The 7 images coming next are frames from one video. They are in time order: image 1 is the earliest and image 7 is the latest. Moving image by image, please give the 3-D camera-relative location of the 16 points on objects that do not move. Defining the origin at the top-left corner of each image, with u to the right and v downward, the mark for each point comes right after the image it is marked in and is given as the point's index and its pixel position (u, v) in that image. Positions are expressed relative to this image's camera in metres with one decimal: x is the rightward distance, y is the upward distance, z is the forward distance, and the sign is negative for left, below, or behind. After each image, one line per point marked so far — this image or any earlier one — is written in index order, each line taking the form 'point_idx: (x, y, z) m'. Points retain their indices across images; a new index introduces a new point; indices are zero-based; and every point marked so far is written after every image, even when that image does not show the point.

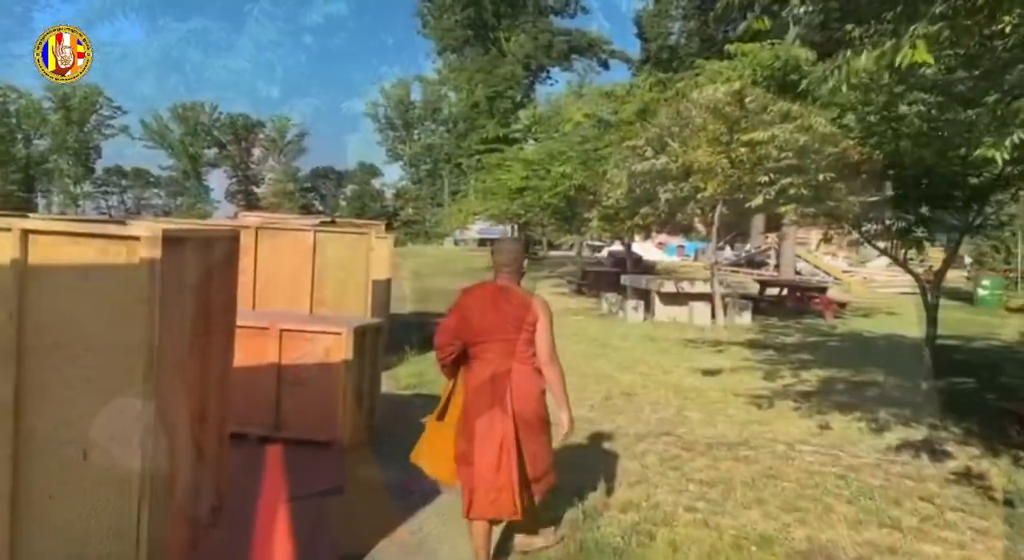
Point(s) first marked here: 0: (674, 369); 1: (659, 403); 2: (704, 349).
0: (+2.5, -1.4, +12.8) m
1: (+1.7, -1.4, +9.8) m
2: (+3.5, -1.3, +15.1) m
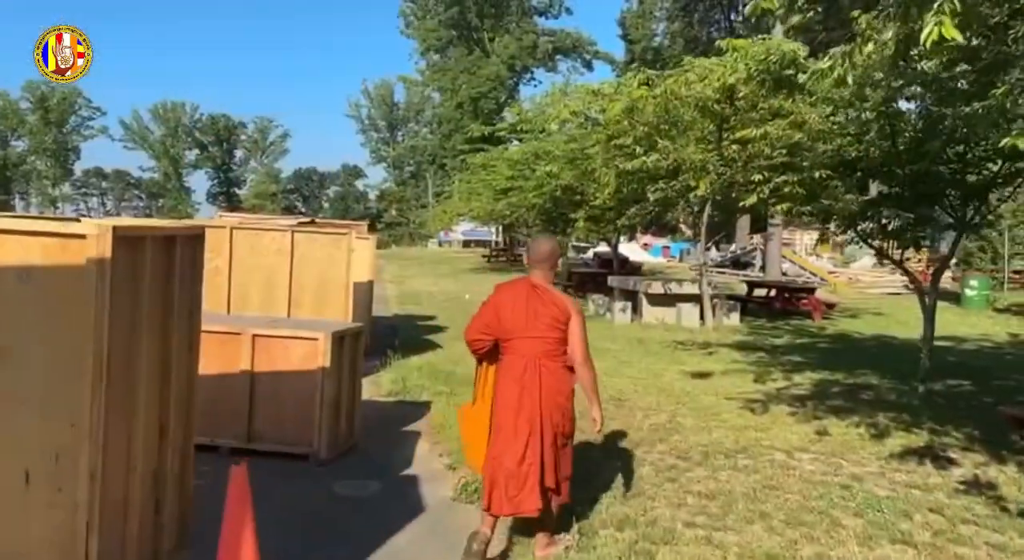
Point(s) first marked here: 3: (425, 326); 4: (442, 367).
0: (+2.3, -1.4, +12.4) m
1: (+1.6, -1.5, +9.4) m
2: (+3.2, -1.3, +14.8) m
3: (-1.8, -1.0, +17.5) m
4: (-1.0, -1.3, +11.8) m
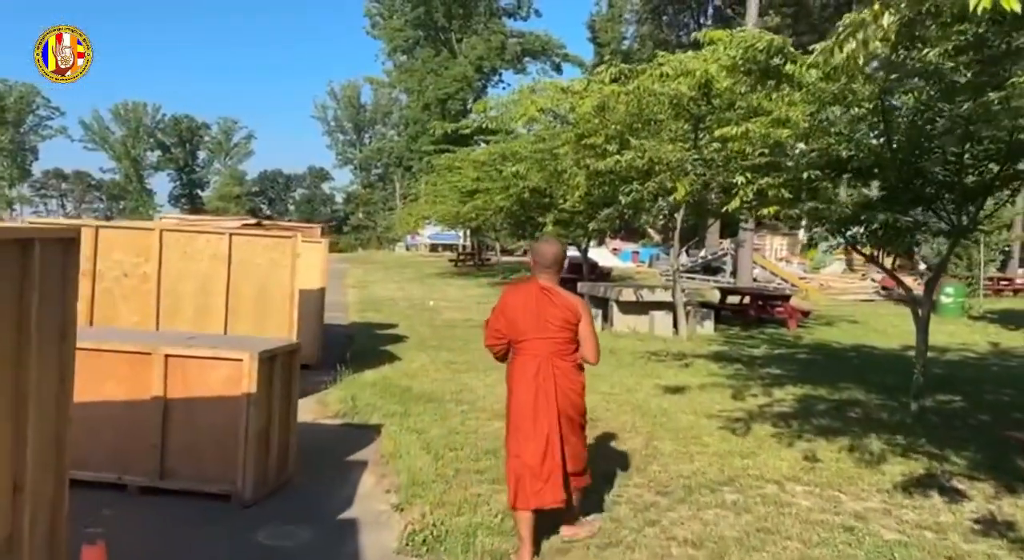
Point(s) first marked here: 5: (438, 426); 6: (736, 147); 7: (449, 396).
0: (+1.7, -1.5, +11.6) m
1: (+1.2, -1.6, +8.5) m
2: (+2.6, -1.4, +14.0) m
3: (-2.5, -1.1, +16.5) m
4: (-1.5, -1.4, +10.9) m
5: (-0.7, -1.5, +8.3) m
6: (+3.1, +1.8, +11.5) m
7: (-0.8, -1.4, +10.1) m
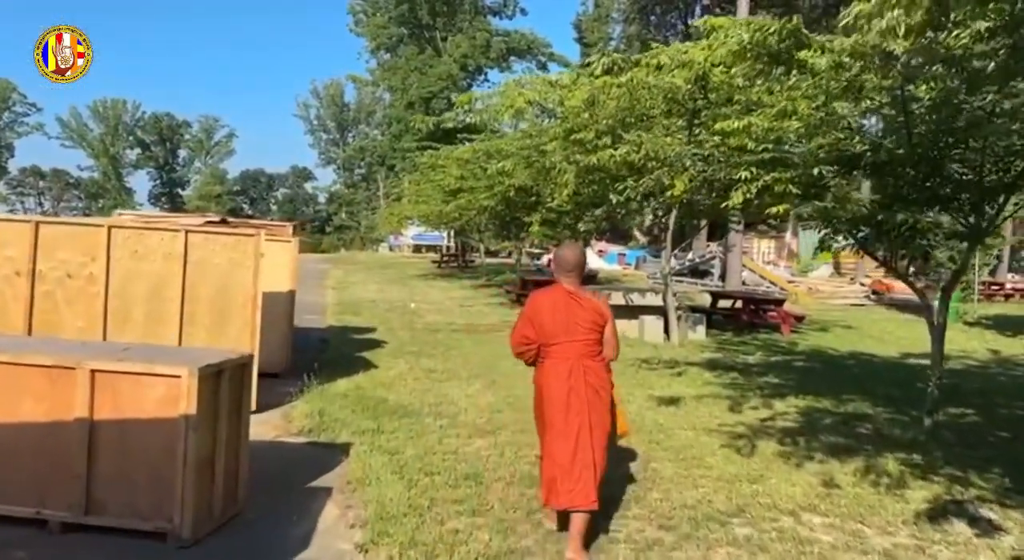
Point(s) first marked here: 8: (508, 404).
0: (+1.5, -1.5, +10.8) m
1: (+1.0, -1.6, +7.8) m
2: (+2.4, -1.5, +13.3) m
3: (-2.8, -1.1, +15.7) m
4: (-1.7, -1.4, +10.1) m
5: (-0.9, -1.5, +7.5) m
6: (+2.9, +1.8, +10.8) m
7: (-0.9, -1.4, +9.3) m
8: (-0.1, -1.5, +9.8) m
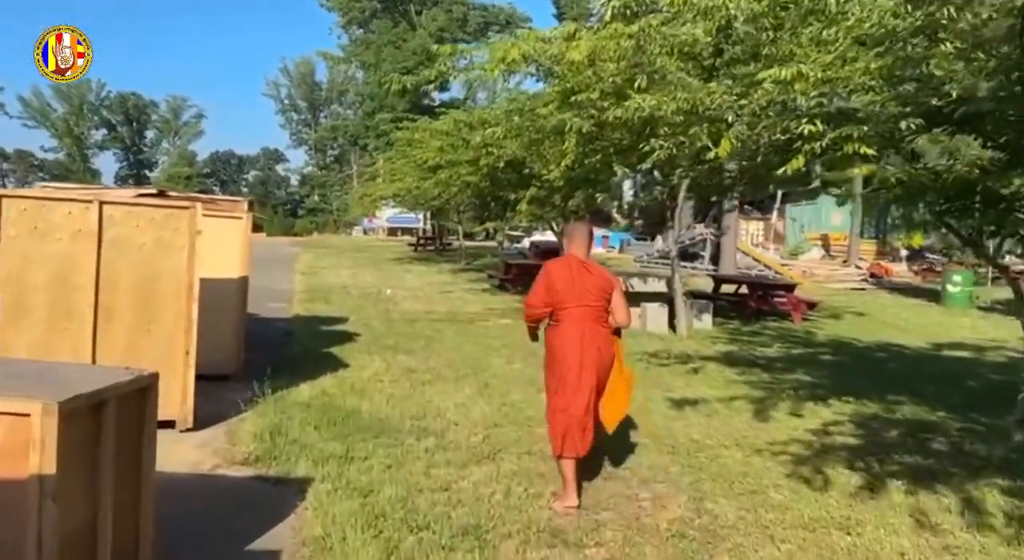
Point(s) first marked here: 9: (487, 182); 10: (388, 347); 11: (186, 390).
0: (+1.5, -1.3, +9.1) m
1: (+1.1, -1.5, +6.1) m
2: (+2.3, -1.2, +11.6) m
3: (-3.0, -0.9, +13.8) m
4: (-1.7, -1.2, +8.3) m
5: (-0.8, -1.4, +5.7) m
6: (+2.9, +2.0, +9.1) m
7: (-0.9, -1.3, +7.5) m
8: (-0.1, -1.3, +8.0) m
9: (-0.6, +2.2, +18.8) m
10: (-1.8, -1.0, +12.3) m
11: (-2.9, -1.0, +7.3) m
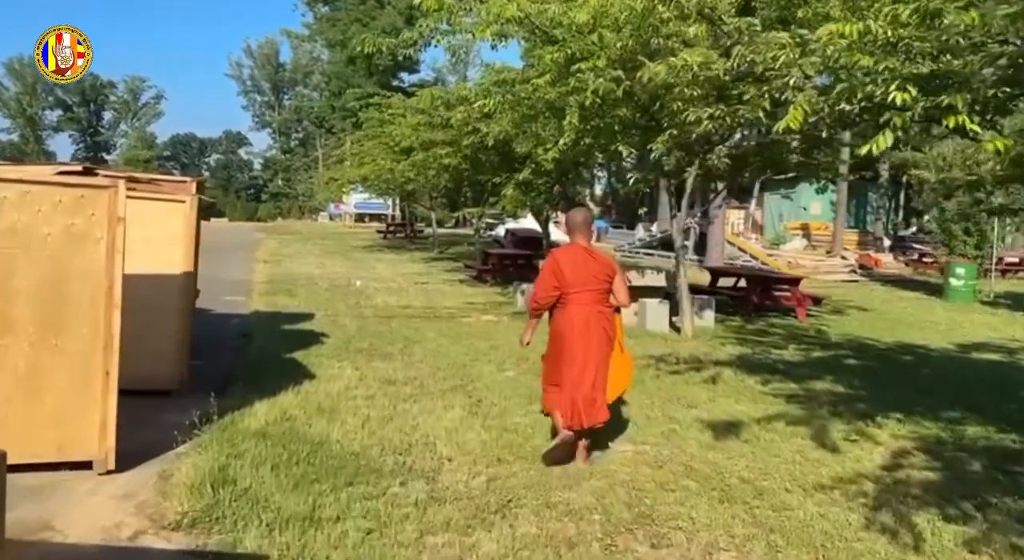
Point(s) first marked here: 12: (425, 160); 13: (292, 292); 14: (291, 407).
0: (+1.5, -1.3, +7.7) m
1: (+1.2, -1.5, +4.6) m
2: (+2.2, -1.2, +10.2) m
3: (-3.2, -0.8, +12.2) m
4: (-1.7, -1.2, +6.7) m
5: (-0.7, -1.4, +4.2) m
6: (+2.9, +2.0, +7.6) m
7: (-0.9, -1.3, +6.0) m
8: (0.0, -1.3, +6.6) m
9: (-0.9, +2.4, +17.2) m
10: (-2.0, -0.9, +10.8) m
11: (-2.8, -1.0, +5.7) m
12: (-2.1, +2.8, +19.3) m
13: (-4.8, -0.3, +18.0) m
14: (-2.0, -1.1, +7.5) m
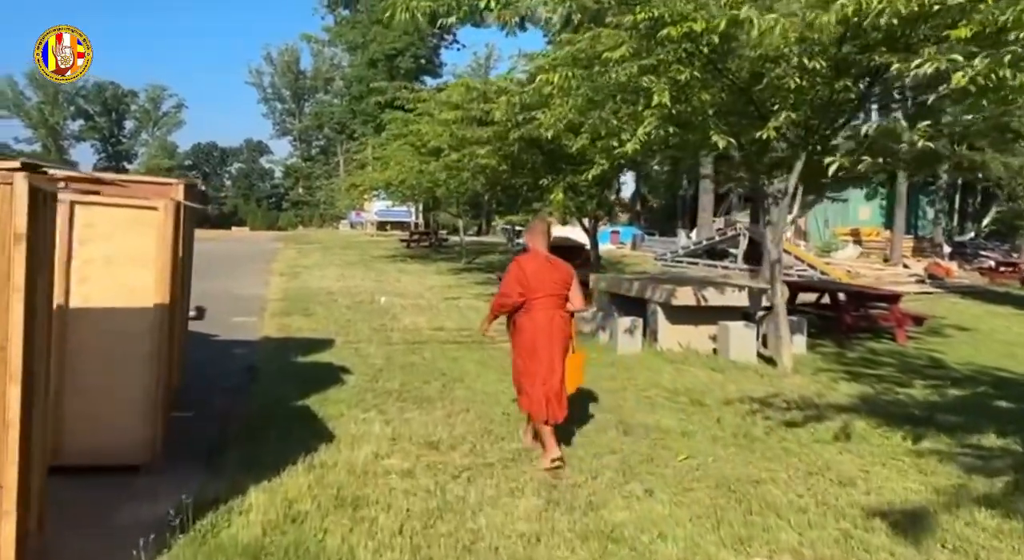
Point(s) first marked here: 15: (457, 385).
0: (+2.1, -1.6, +5.5) m
1: (+1.8, -1.7, +2.4) m
2: (+2.8, -1.4, +7.9) m
3: (-2.5, -1.0, +10.1) m
4: (-1.0, -1.5, +4.5) m
5: (-0.1, -1.6, +2.0) m
6: (+3.5, +1.8, +5.4) m
7: (-0.3, -1.5, +3.8) m
8: (+0.6, -1.5, +4.3) m
9: (-0.1, +2.1, +15.0) m
10: (-1.2, -1.2, +8.6) m
11: (-2.2, -1.2, +3.6) m
12: (-1.2, +2.4, +17.2) m
13: (-3.9, -0.6, +15.9) m
14: (-1.4, -1.4, +5.3) m
15: (-0.6, -1.2, +9.3) m
